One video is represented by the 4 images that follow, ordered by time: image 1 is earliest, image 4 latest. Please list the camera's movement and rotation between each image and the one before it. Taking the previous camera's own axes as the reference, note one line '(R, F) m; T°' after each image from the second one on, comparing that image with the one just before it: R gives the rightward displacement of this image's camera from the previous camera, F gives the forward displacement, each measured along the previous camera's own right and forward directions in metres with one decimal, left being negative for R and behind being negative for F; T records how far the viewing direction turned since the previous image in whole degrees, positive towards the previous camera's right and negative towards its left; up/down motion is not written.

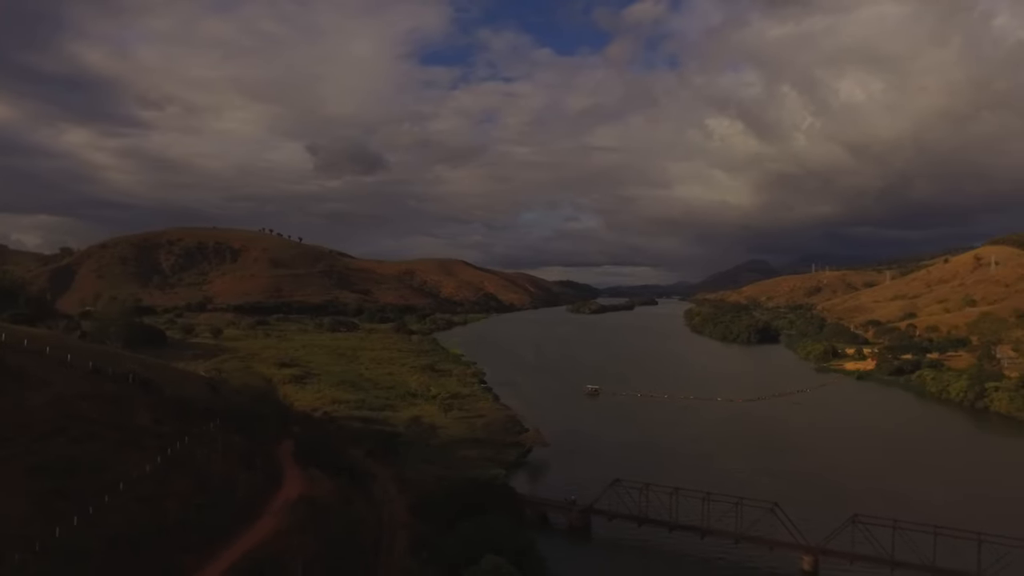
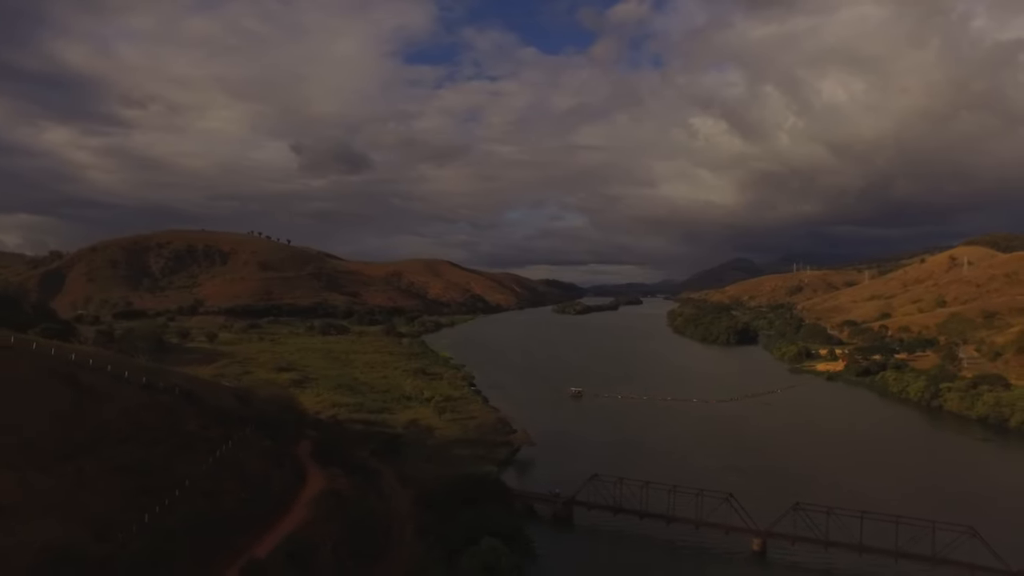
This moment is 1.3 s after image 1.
(-0.1, -1.0) m; +1°
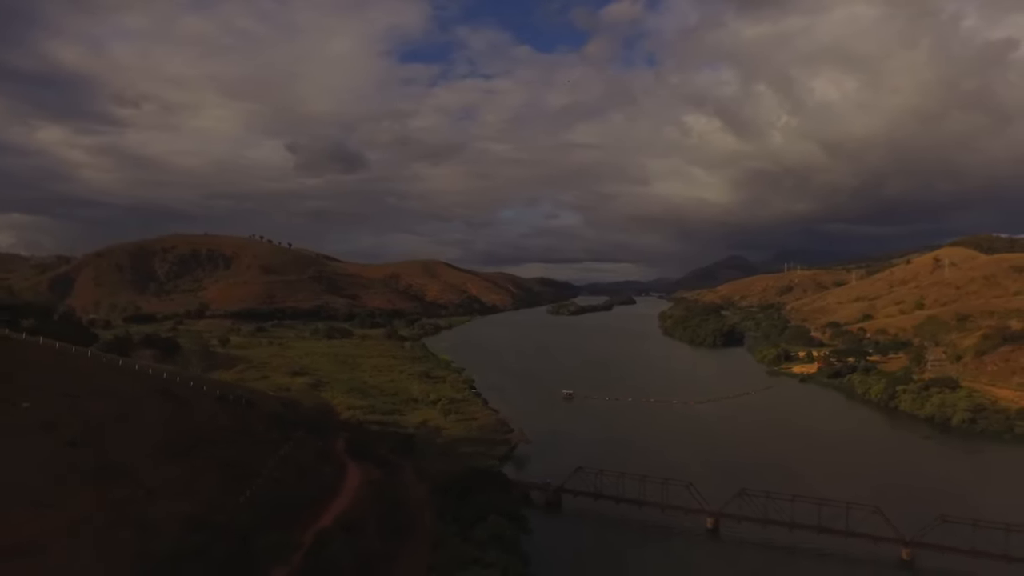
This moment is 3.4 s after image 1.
(-0.7, -0.8) m; +1°
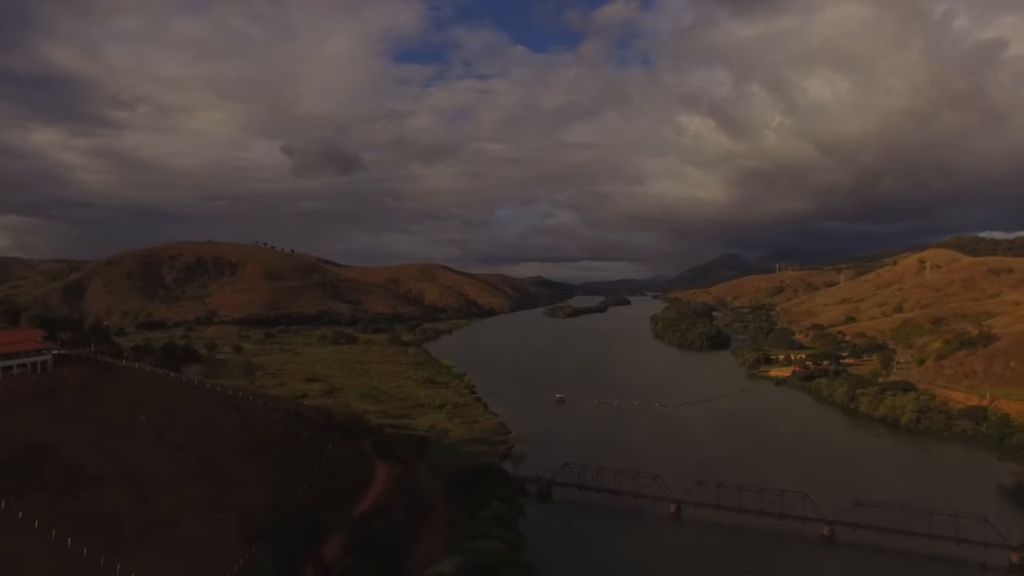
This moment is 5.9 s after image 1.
(-0.5, -1.1) m; 0°
